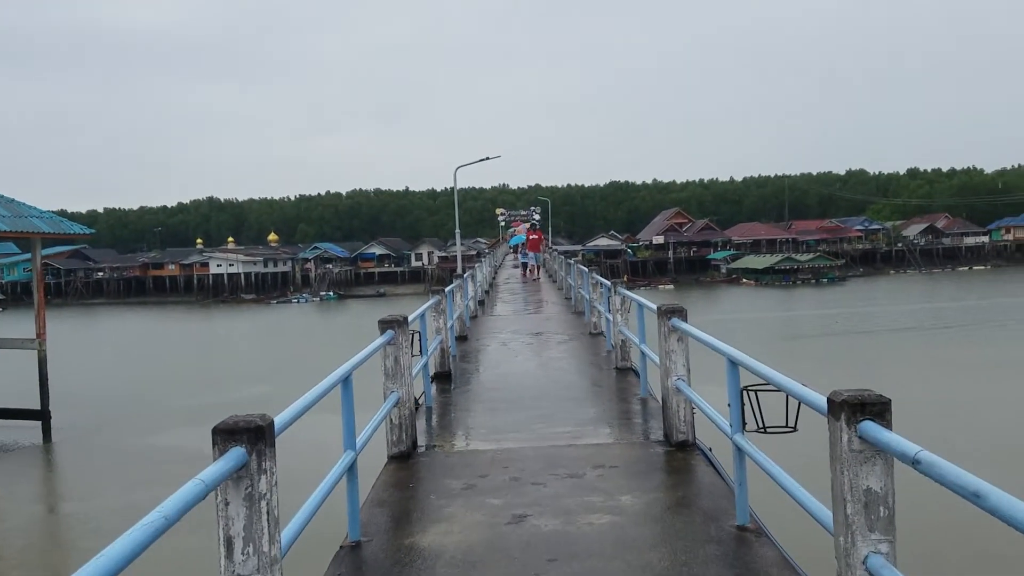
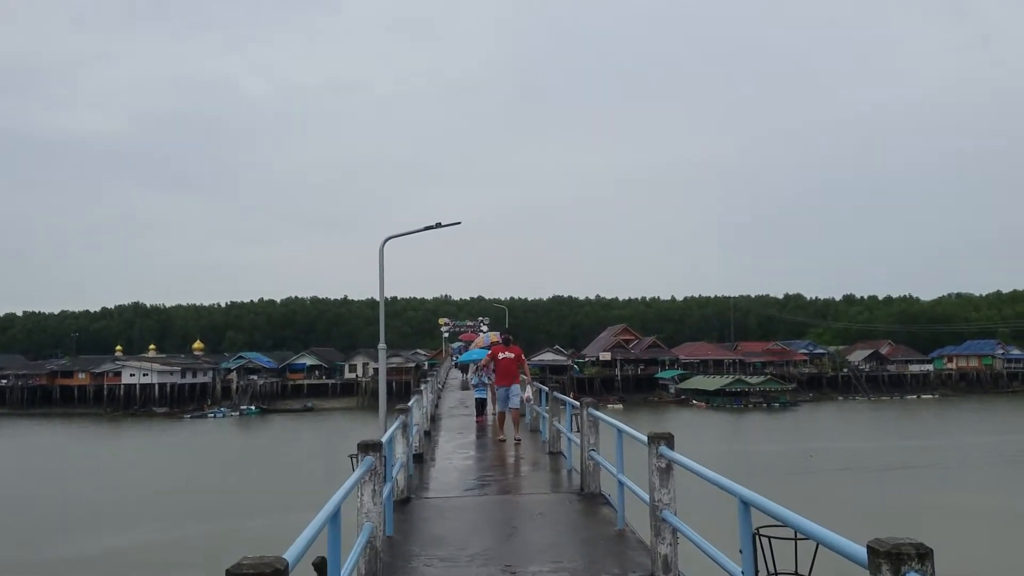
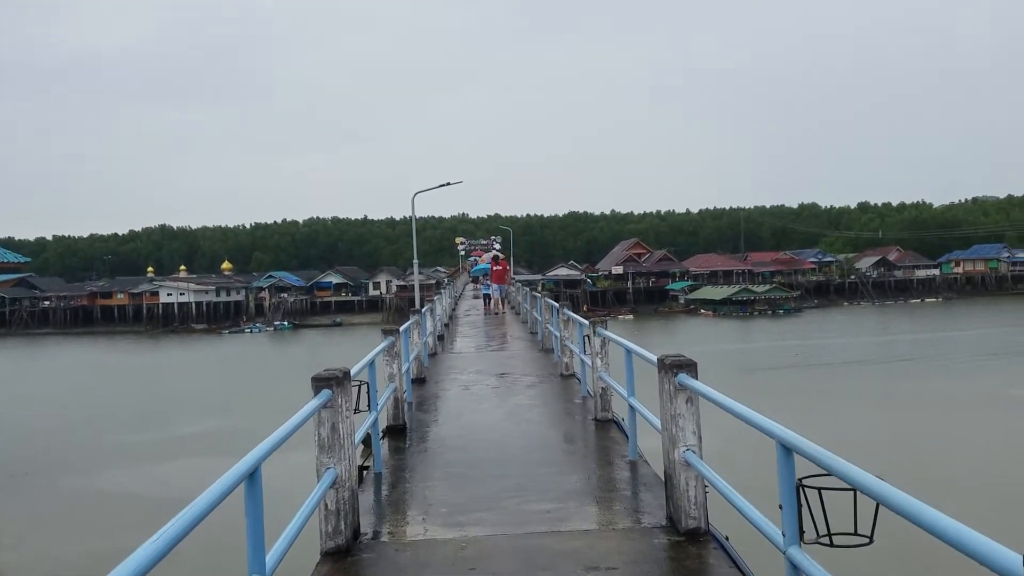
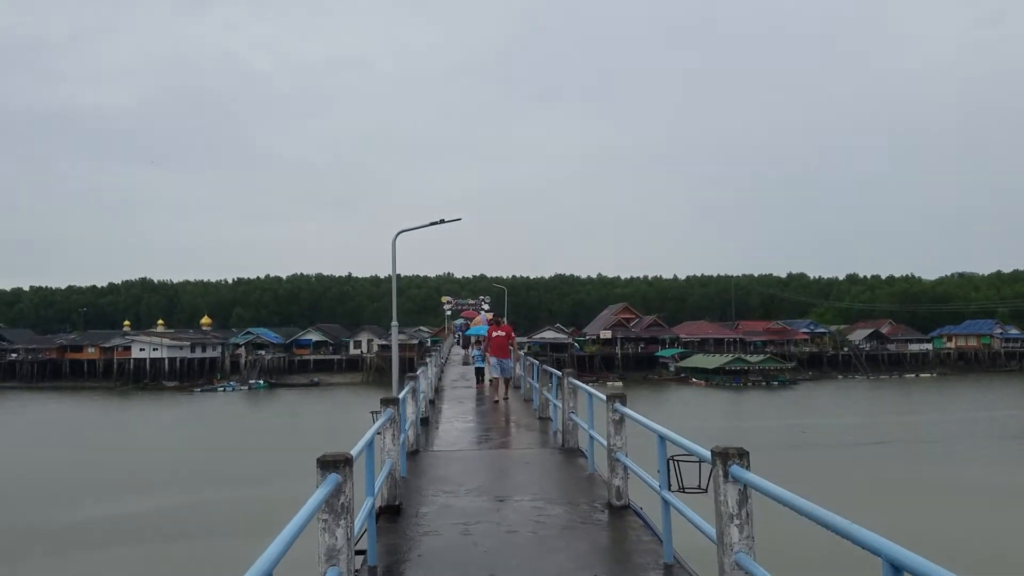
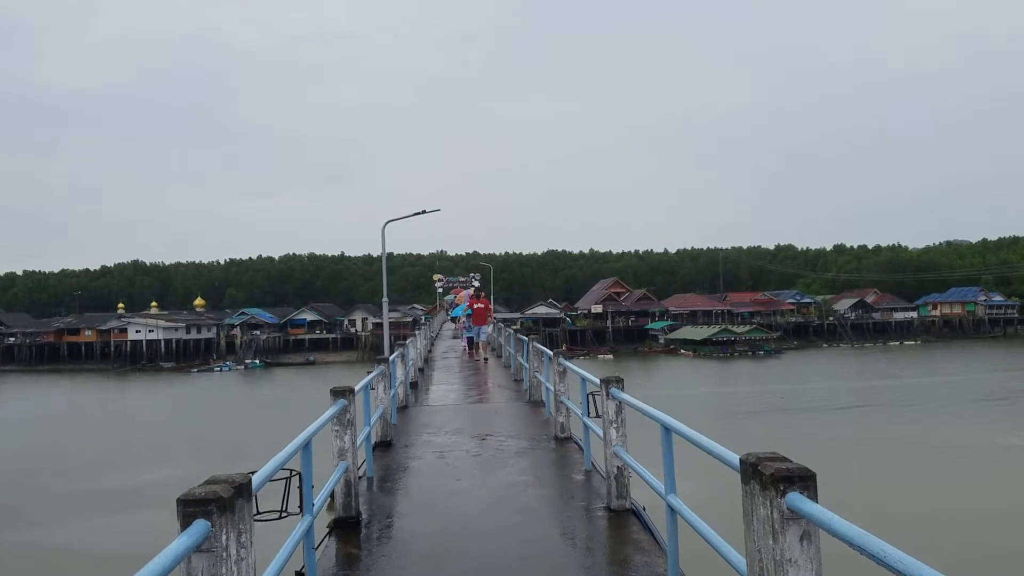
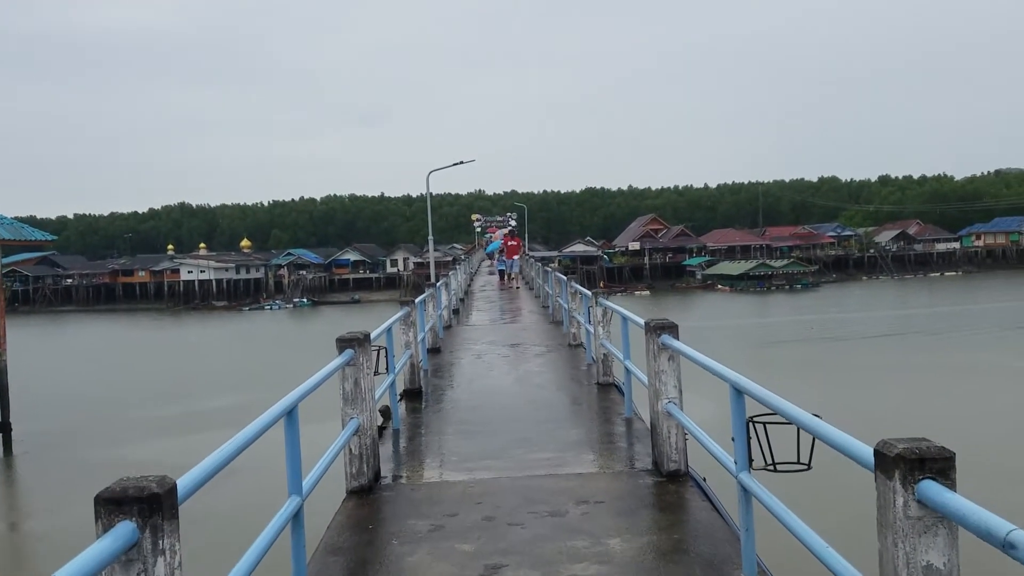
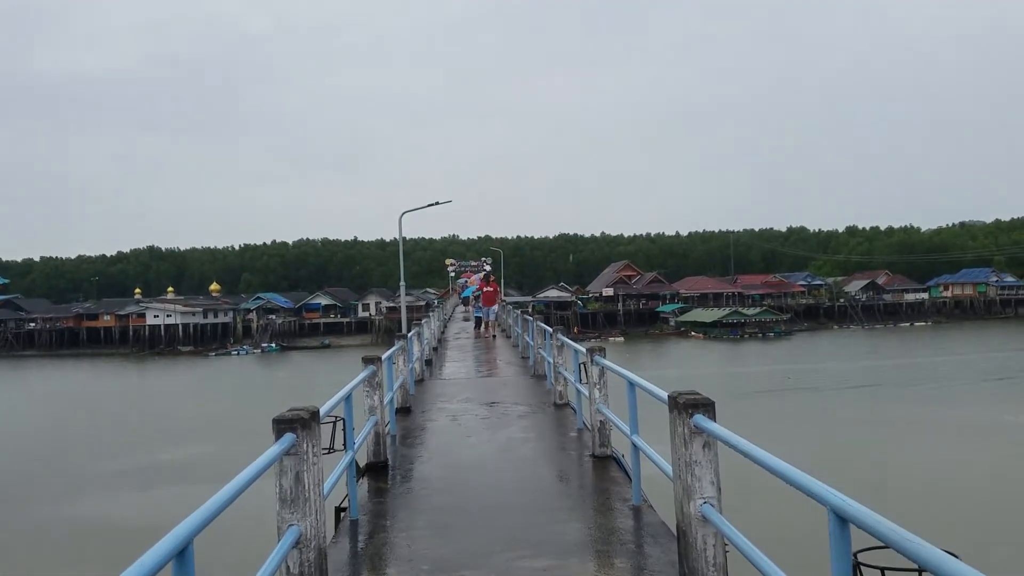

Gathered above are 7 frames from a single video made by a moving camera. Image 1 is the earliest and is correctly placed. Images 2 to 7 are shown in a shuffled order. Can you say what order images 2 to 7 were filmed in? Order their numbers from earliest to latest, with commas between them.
6, 3, 7, 5, 4, 2
